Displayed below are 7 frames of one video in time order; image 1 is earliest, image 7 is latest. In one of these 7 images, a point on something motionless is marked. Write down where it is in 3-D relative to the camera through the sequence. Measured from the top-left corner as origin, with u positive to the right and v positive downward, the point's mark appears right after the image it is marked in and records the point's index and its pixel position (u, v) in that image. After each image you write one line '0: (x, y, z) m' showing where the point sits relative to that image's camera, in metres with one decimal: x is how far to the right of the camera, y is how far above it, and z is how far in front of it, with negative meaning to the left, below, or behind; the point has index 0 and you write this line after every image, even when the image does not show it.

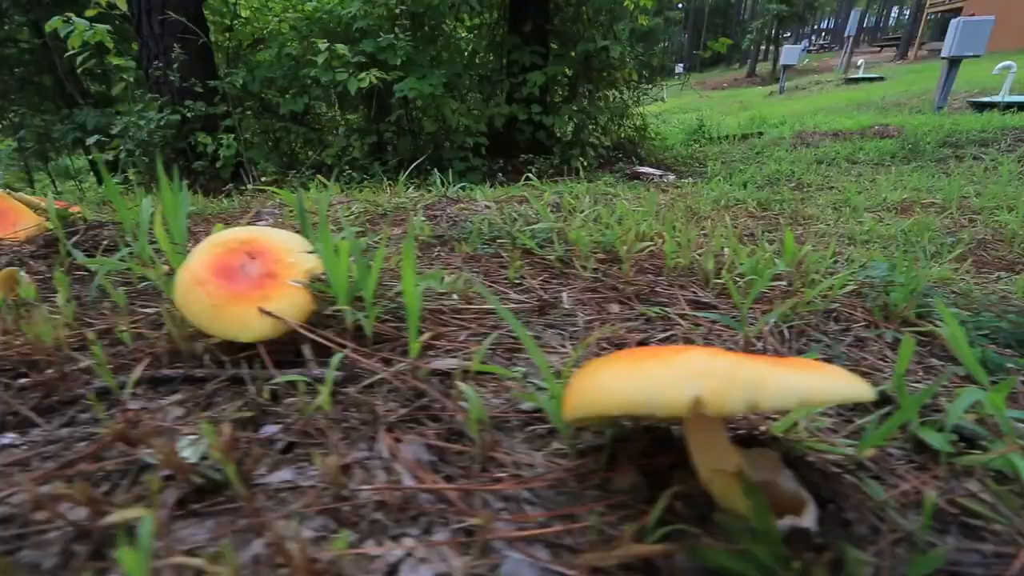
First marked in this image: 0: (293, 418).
0: (-0.6, -0.4, +1.1) m
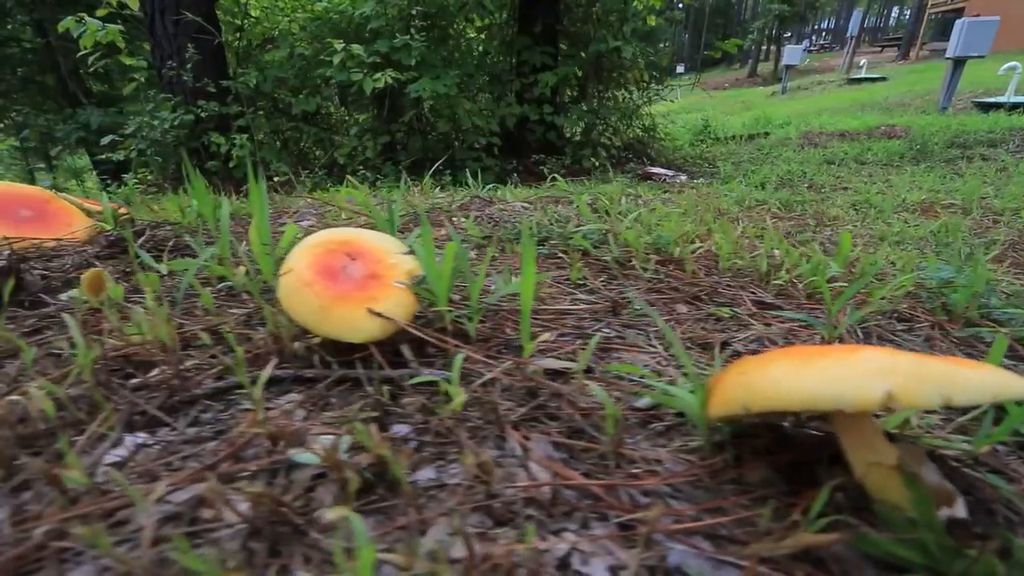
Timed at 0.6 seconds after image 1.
0: (-0.3, -0.4, +1.1) m
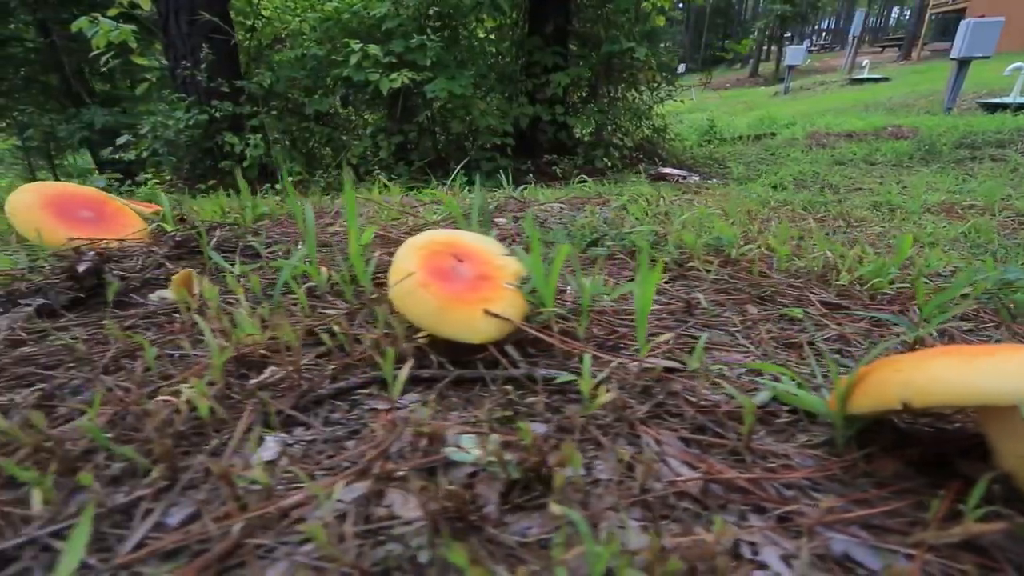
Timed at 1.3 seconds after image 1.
0: (+0.1, -0.4, +1.1) m
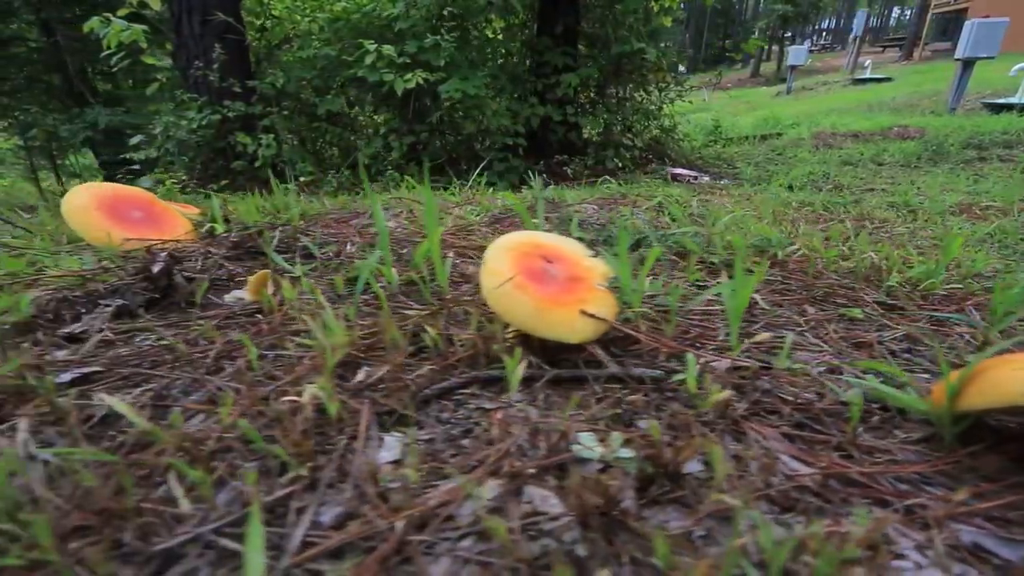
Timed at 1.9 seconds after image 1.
0: (+0.4, -0.4, +1.2) m
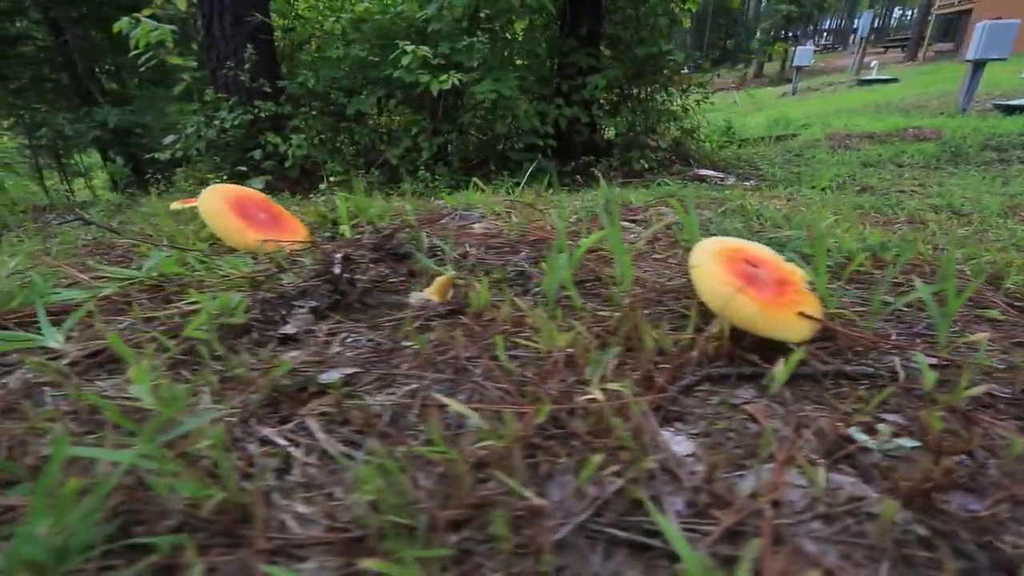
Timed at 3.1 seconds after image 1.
0: (+1.2, -0.4, +1.2) m
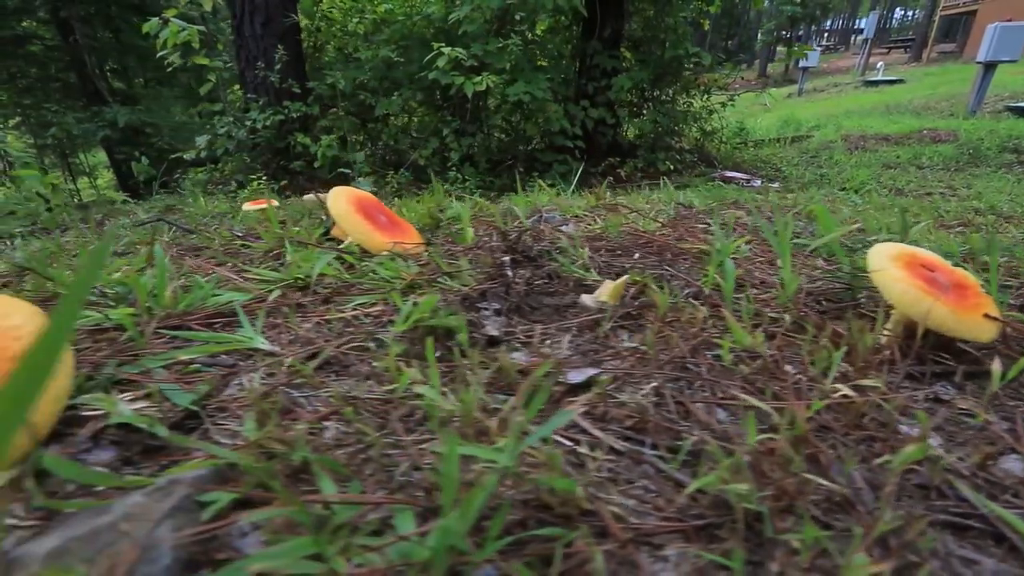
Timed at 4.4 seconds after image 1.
0: (+2.0, -0.4, +1.3) m
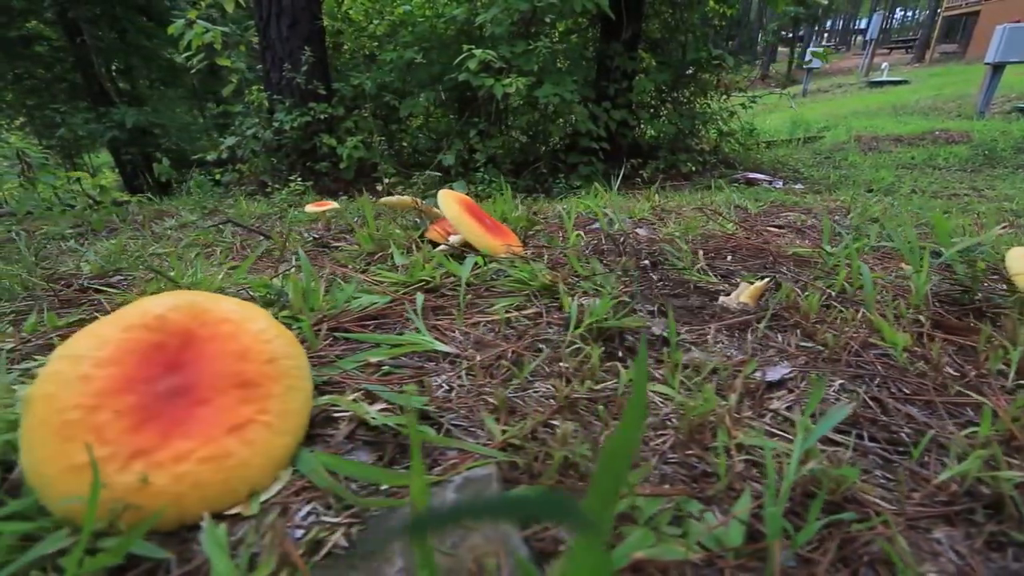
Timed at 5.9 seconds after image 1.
0: (+2.8, -0.4, +1.4) m
